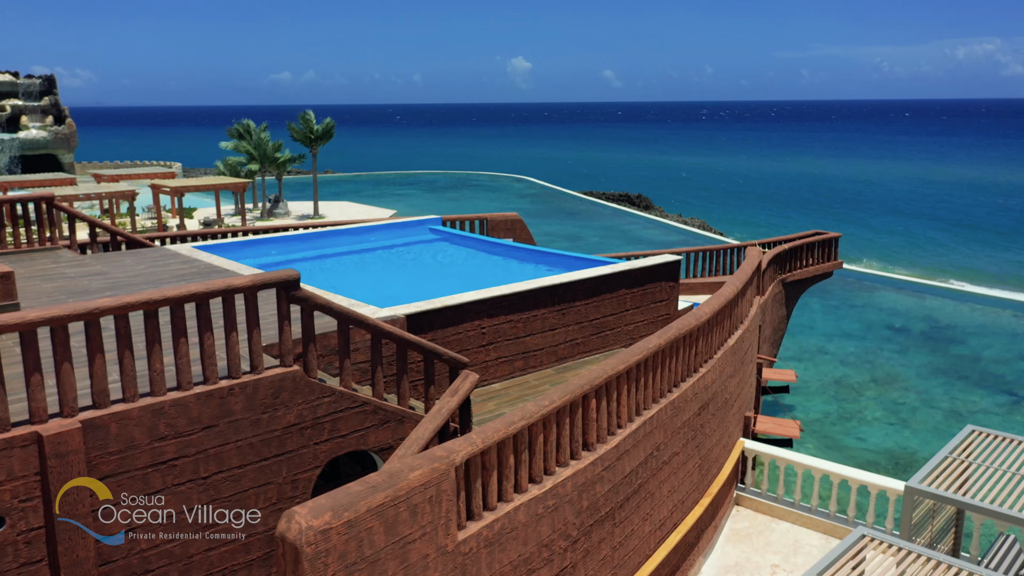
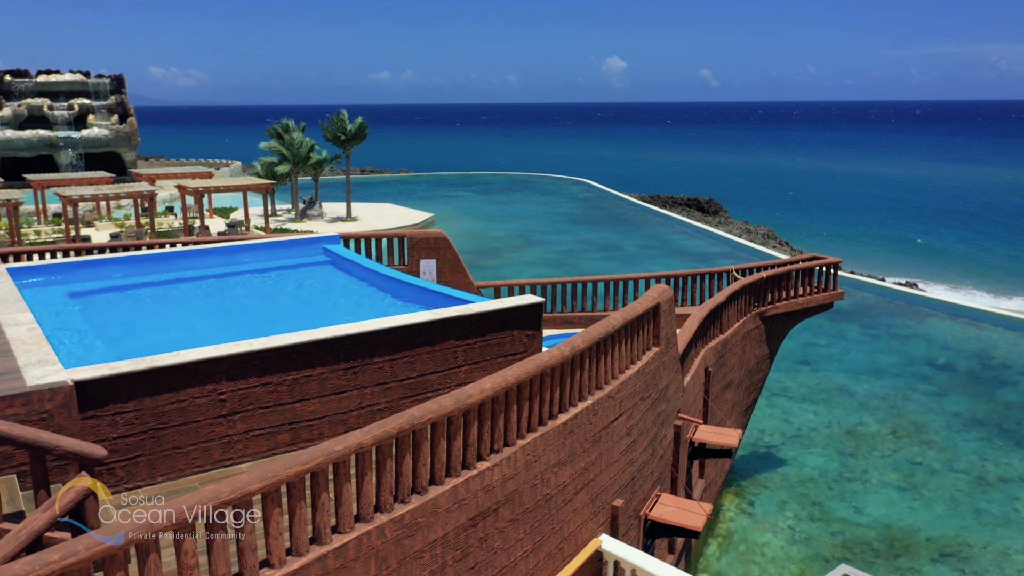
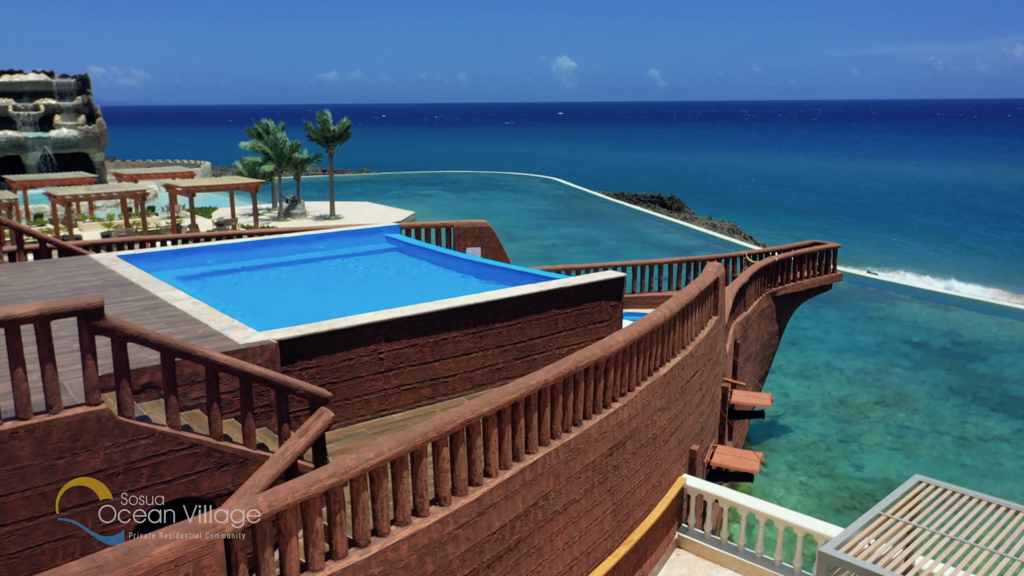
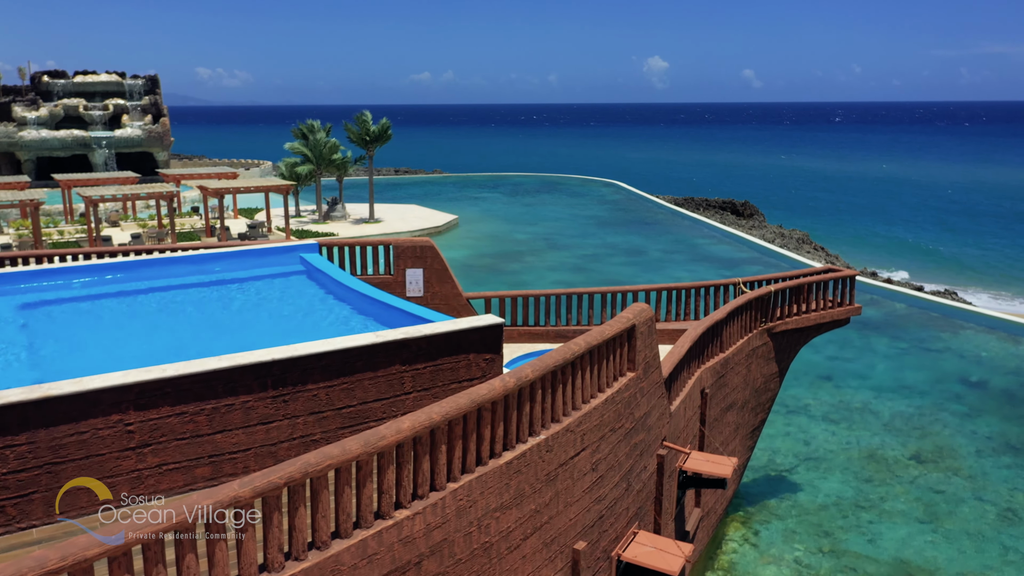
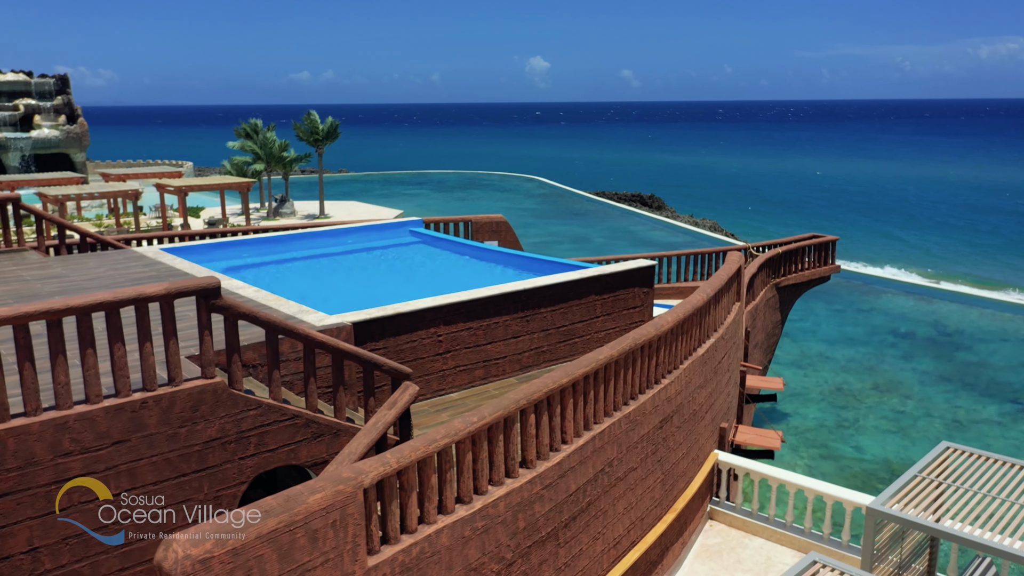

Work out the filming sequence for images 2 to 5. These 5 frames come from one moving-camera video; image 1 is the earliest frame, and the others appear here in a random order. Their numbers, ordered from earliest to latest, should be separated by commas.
5, 3, 2, 4
